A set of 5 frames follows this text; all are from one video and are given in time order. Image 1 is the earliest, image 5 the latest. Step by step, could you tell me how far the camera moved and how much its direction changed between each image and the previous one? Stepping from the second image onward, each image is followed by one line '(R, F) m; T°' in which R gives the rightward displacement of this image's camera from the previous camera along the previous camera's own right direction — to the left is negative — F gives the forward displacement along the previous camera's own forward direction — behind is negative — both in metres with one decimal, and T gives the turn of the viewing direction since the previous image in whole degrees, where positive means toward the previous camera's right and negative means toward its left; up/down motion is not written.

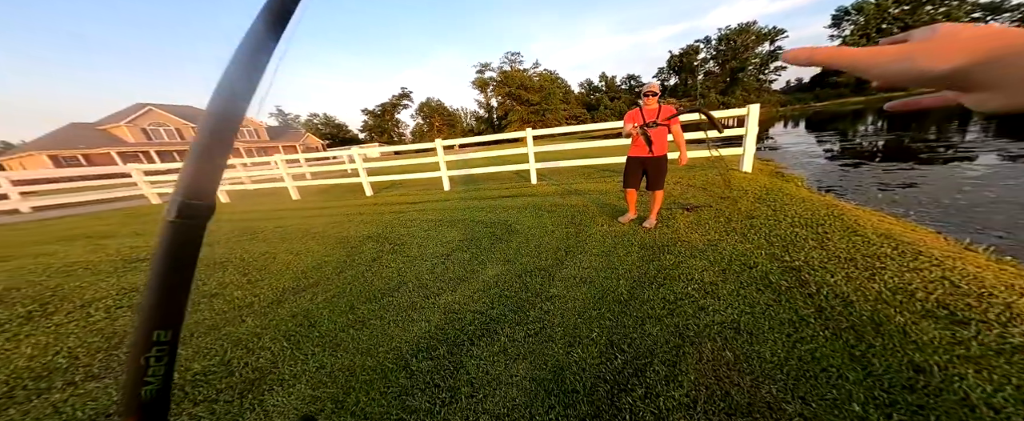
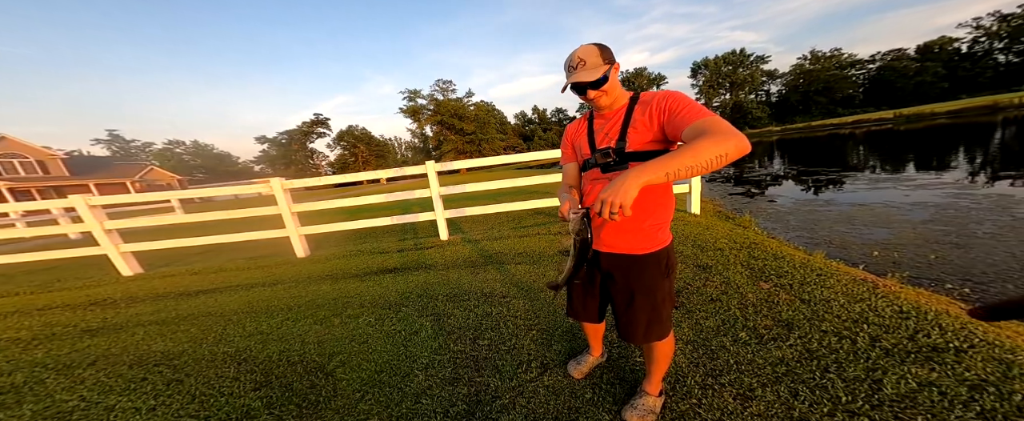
(+1.0, +2.3) m; +13°
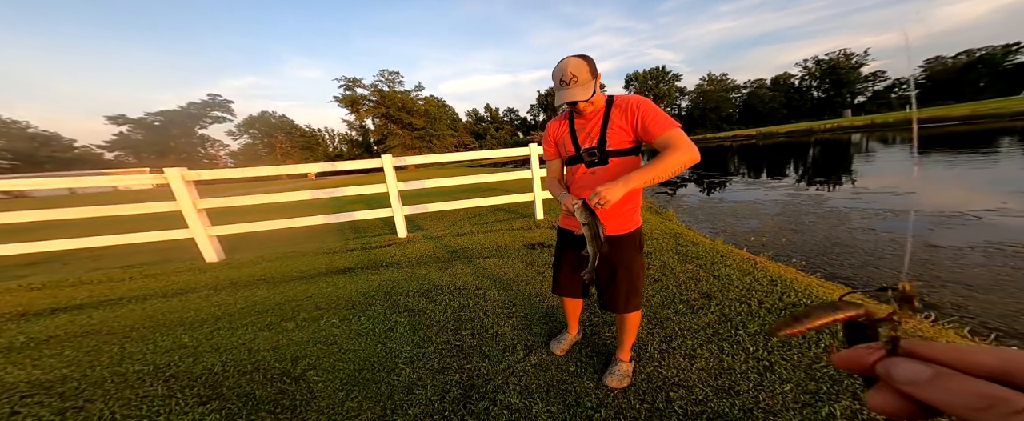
(-0.4, -0.1) m; +13°
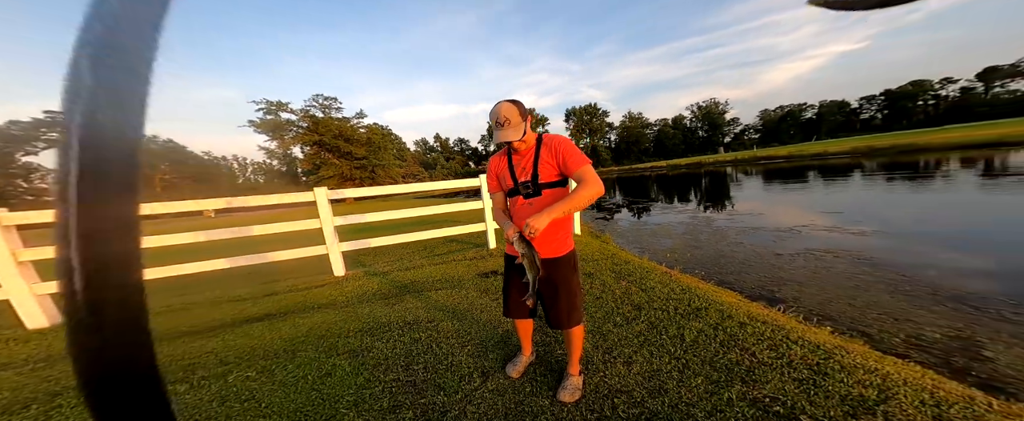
(0.0, -0.2) m; +10°
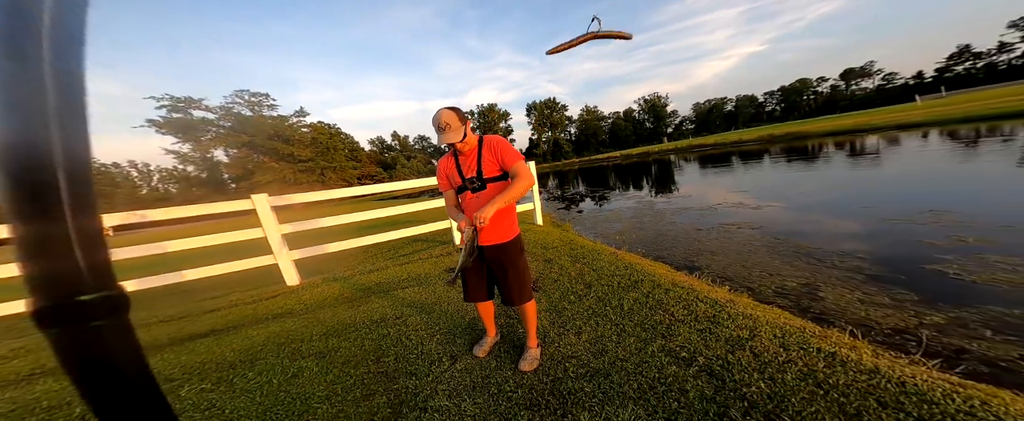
(+0.1, -0.2) m; +6°
